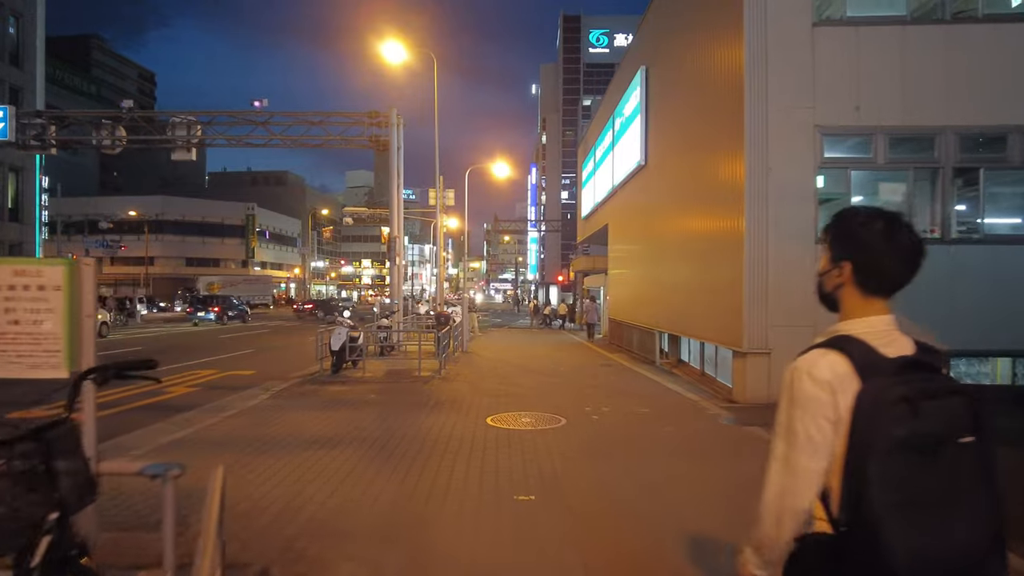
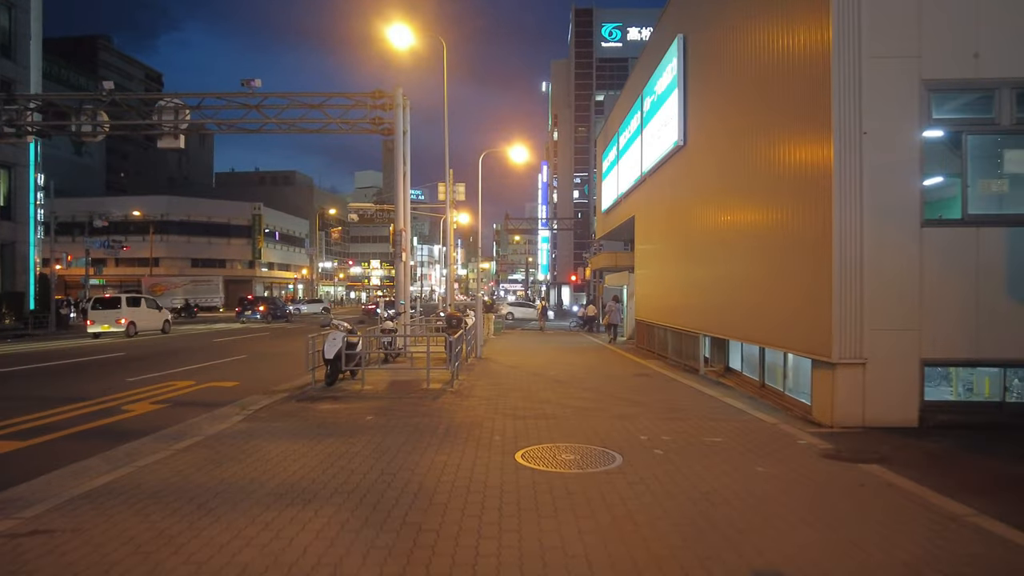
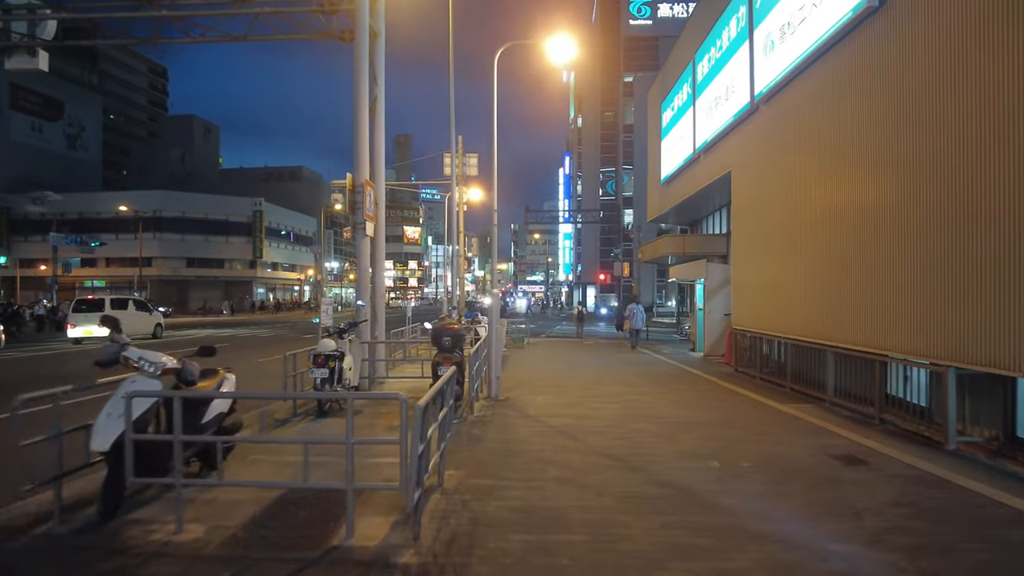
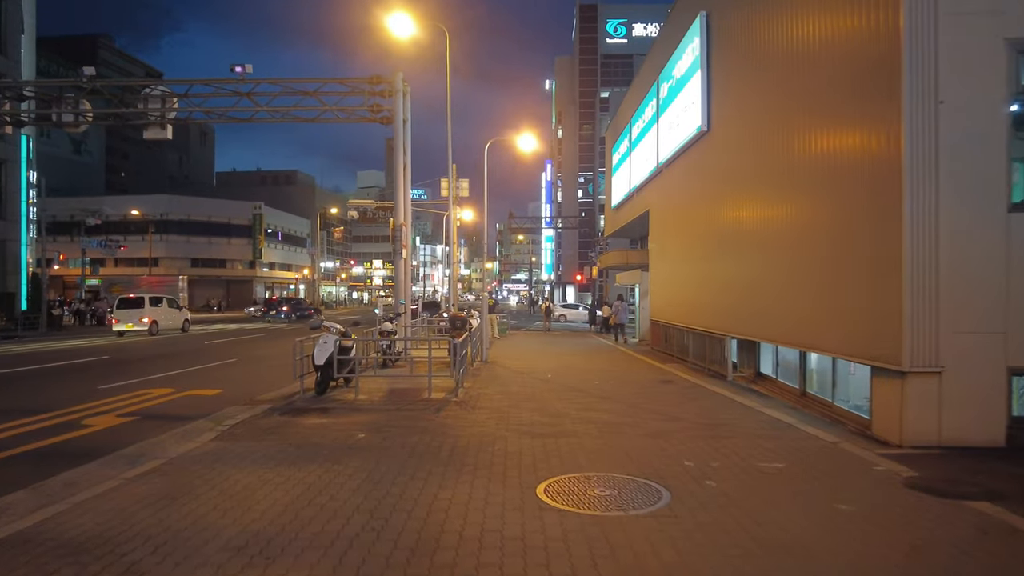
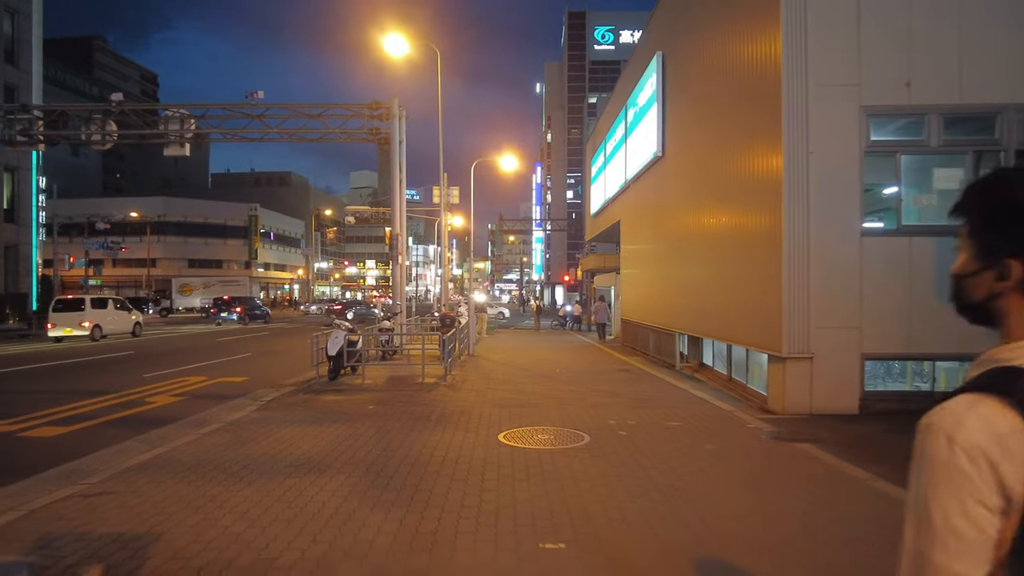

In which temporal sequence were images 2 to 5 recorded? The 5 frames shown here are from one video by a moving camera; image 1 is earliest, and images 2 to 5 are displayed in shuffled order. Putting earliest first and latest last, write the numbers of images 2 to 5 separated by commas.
5, 2, 4, 3
